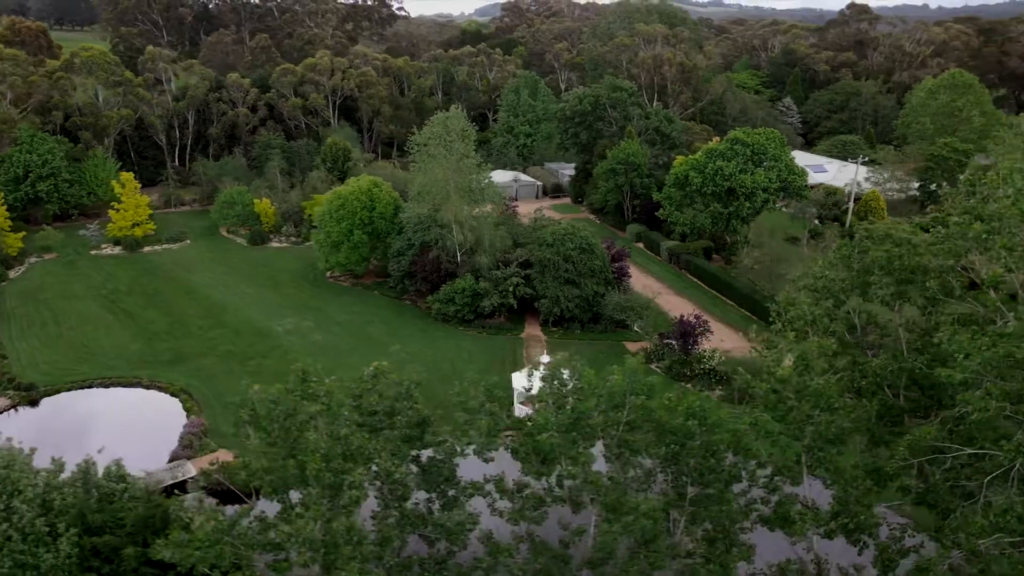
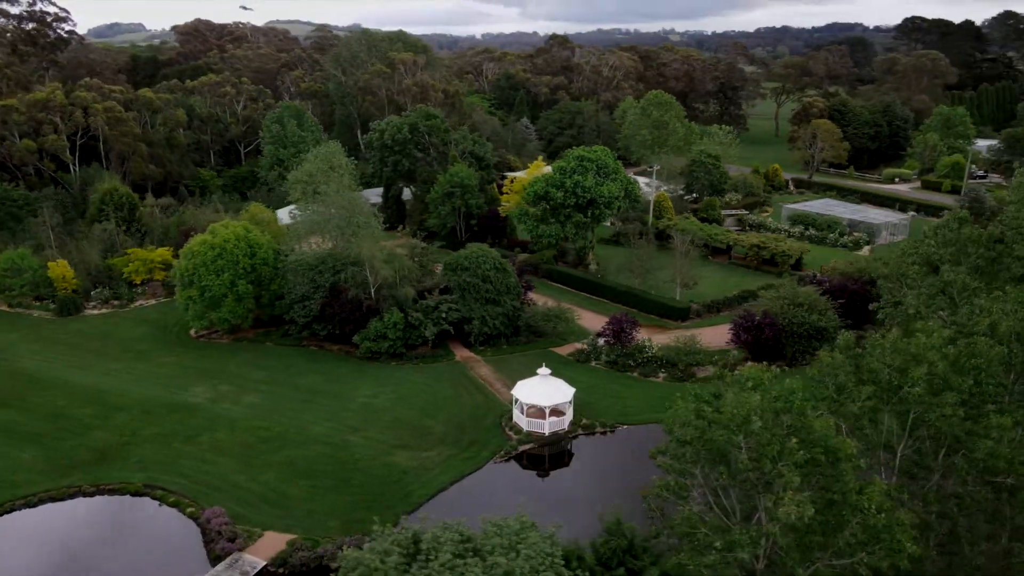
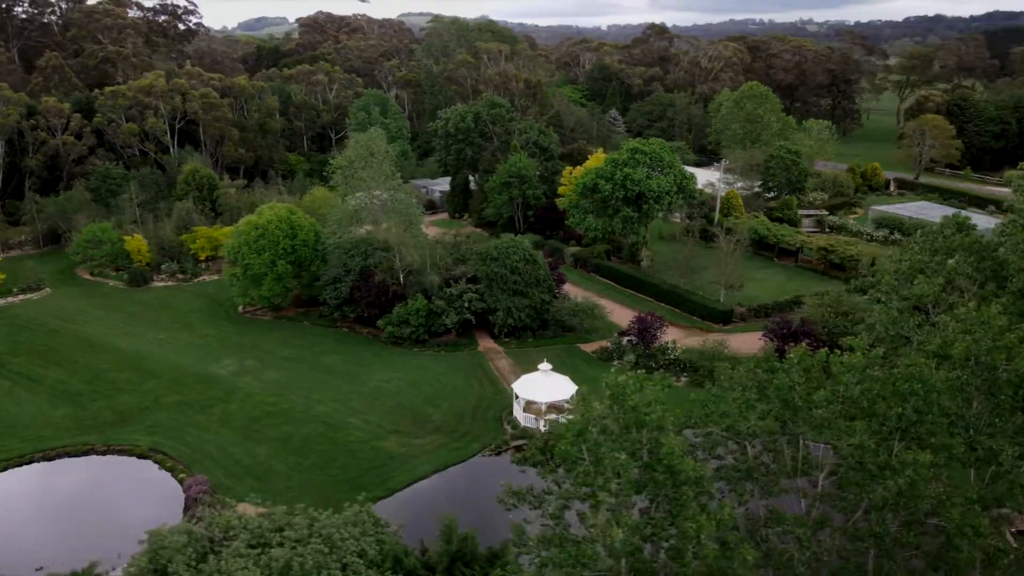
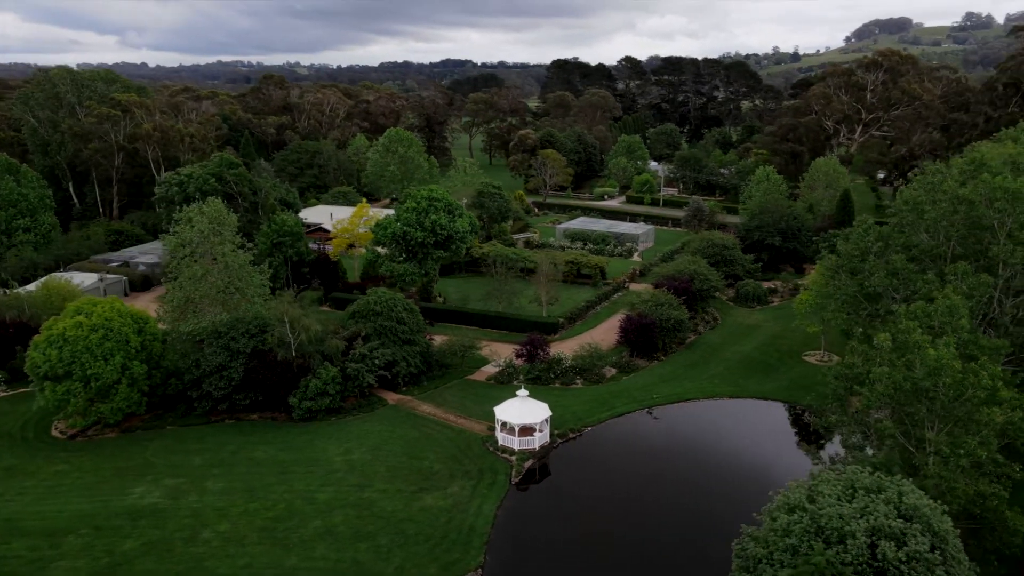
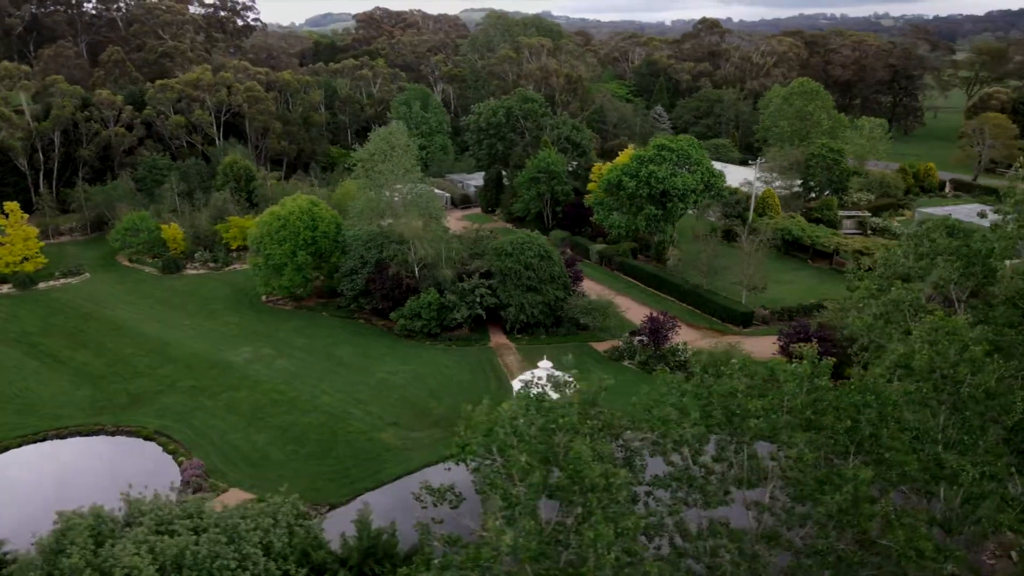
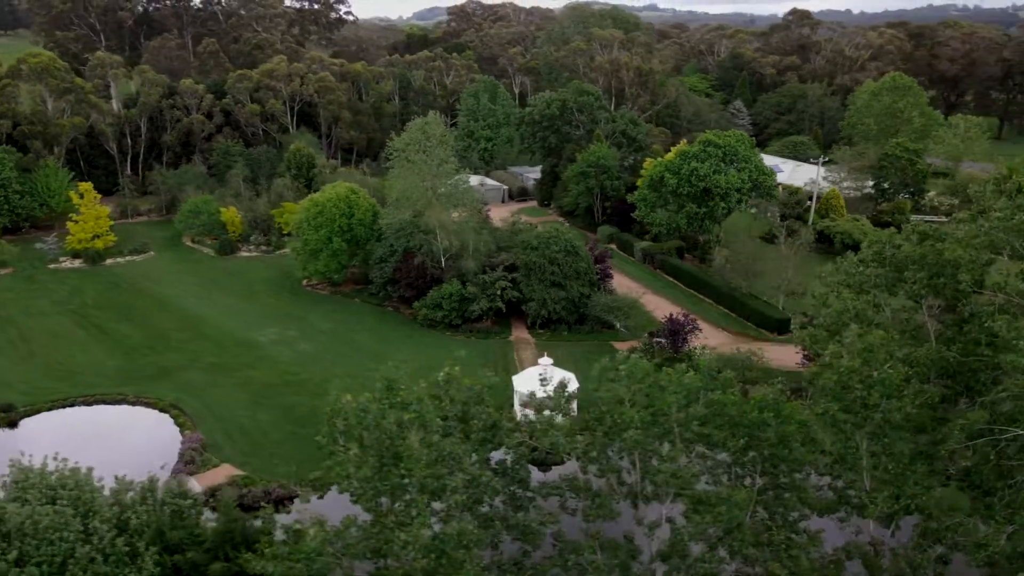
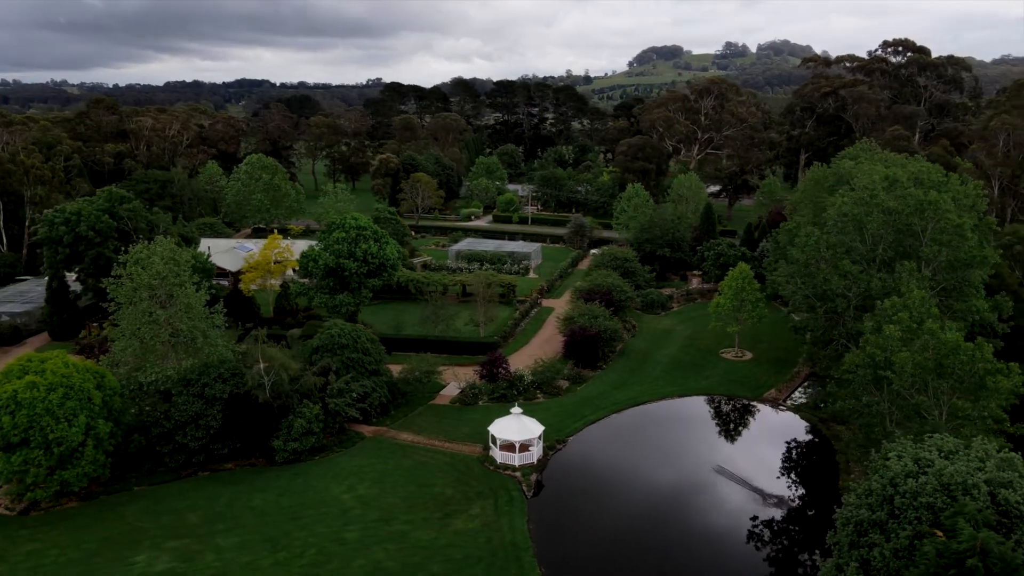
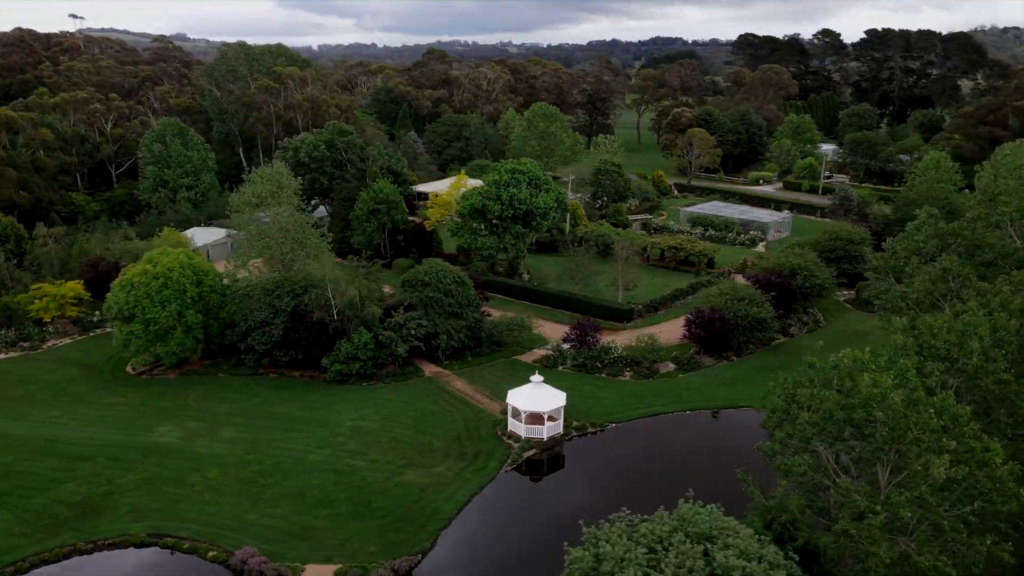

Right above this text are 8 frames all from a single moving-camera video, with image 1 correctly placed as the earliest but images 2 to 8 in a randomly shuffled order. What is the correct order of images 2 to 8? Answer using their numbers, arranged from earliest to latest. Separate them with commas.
6, 5, 3, 2, 8, 4, 7
